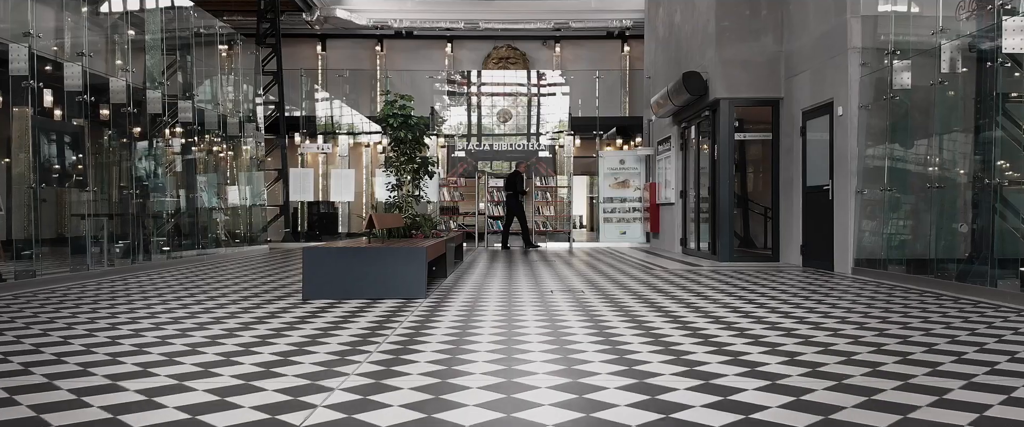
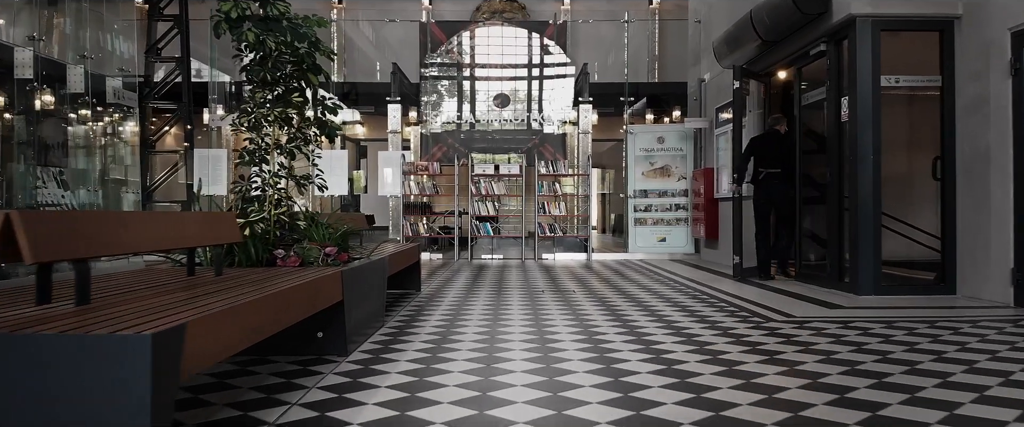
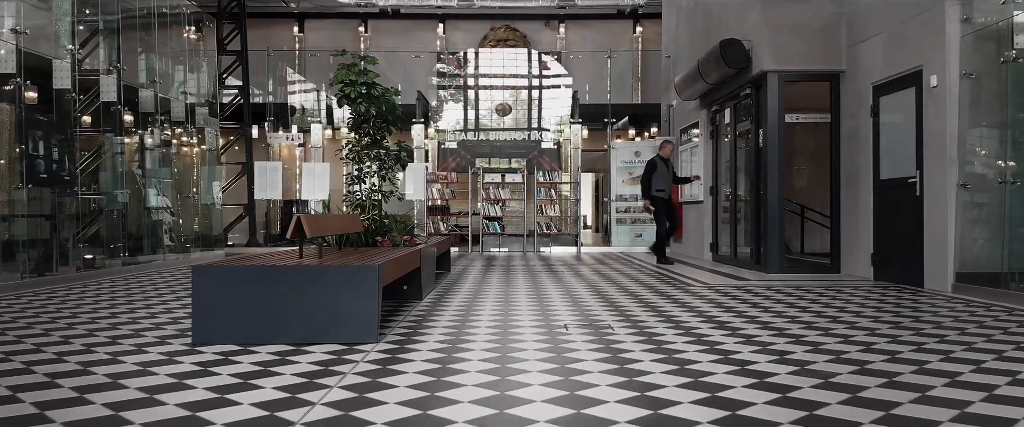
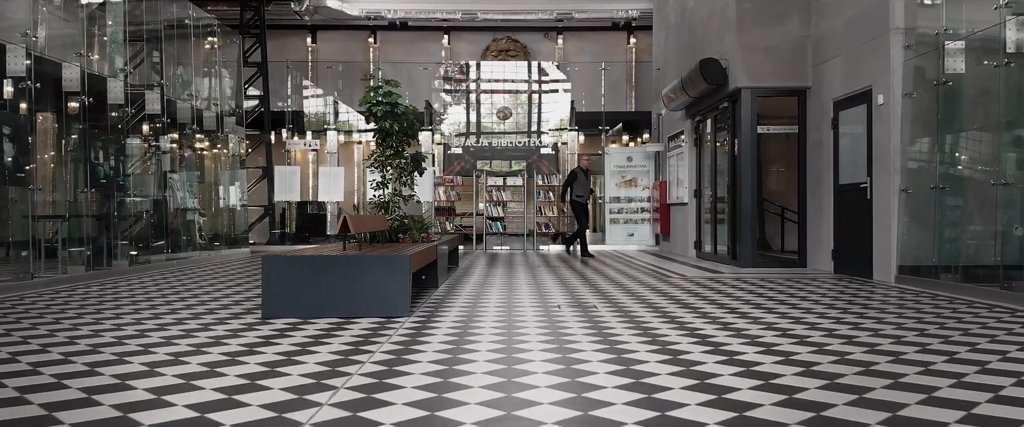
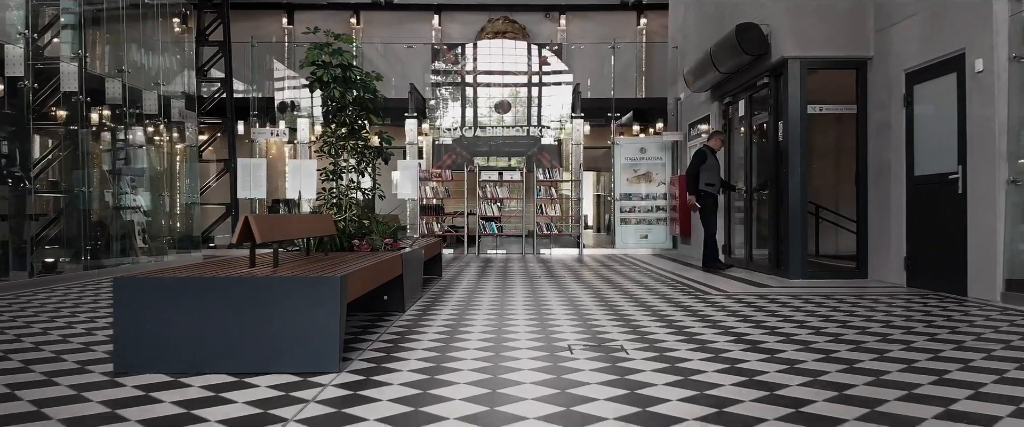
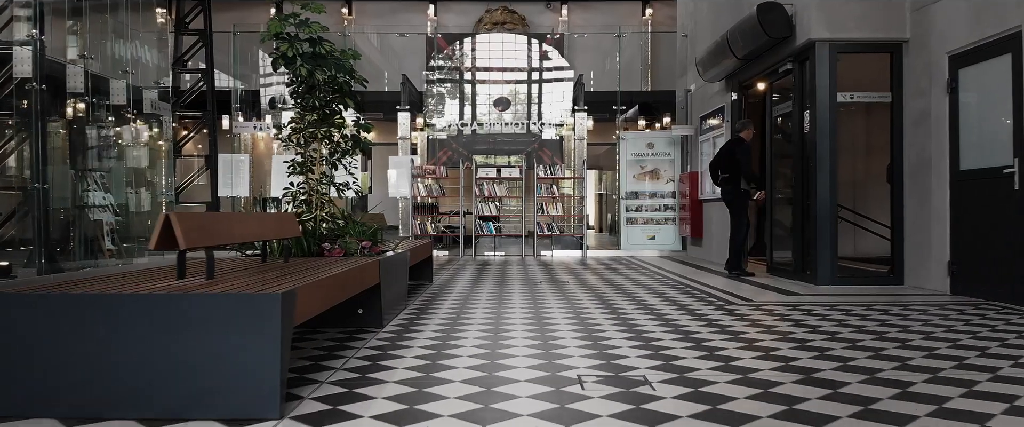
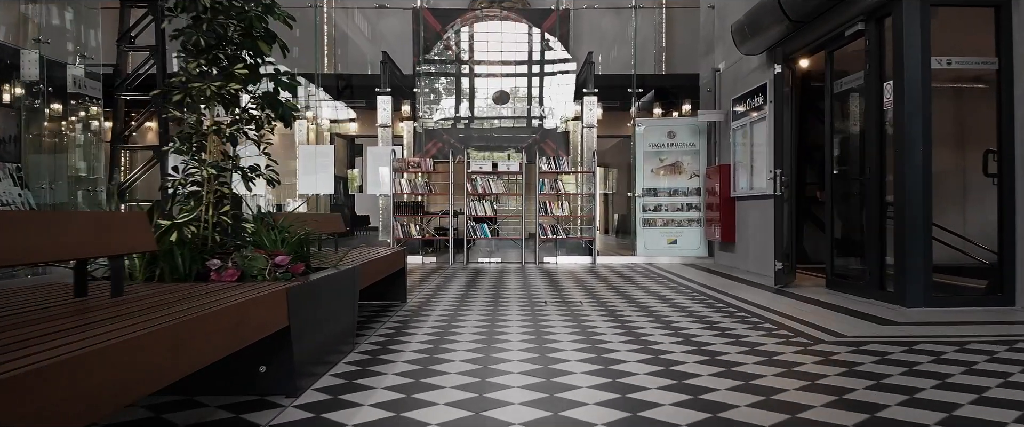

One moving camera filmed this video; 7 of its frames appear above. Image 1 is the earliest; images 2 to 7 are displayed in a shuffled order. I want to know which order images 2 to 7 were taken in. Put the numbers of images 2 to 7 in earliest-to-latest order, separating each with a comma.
4, 3, 5, 6, 2, 7
